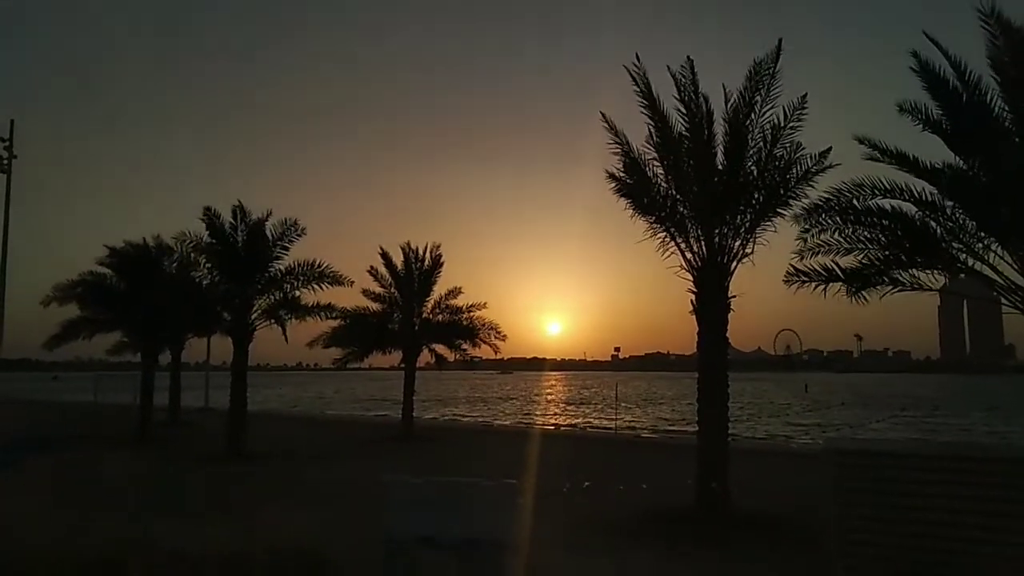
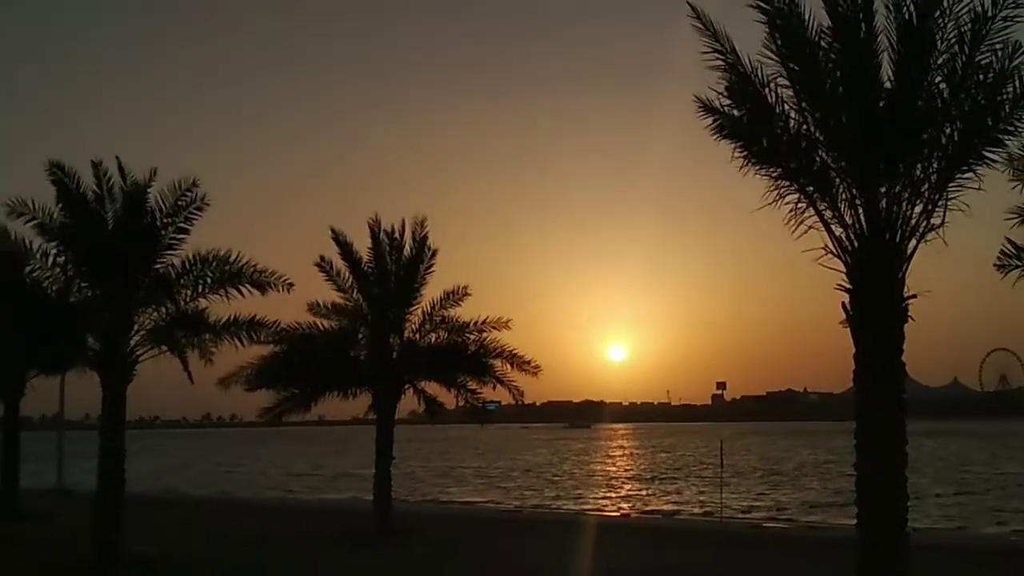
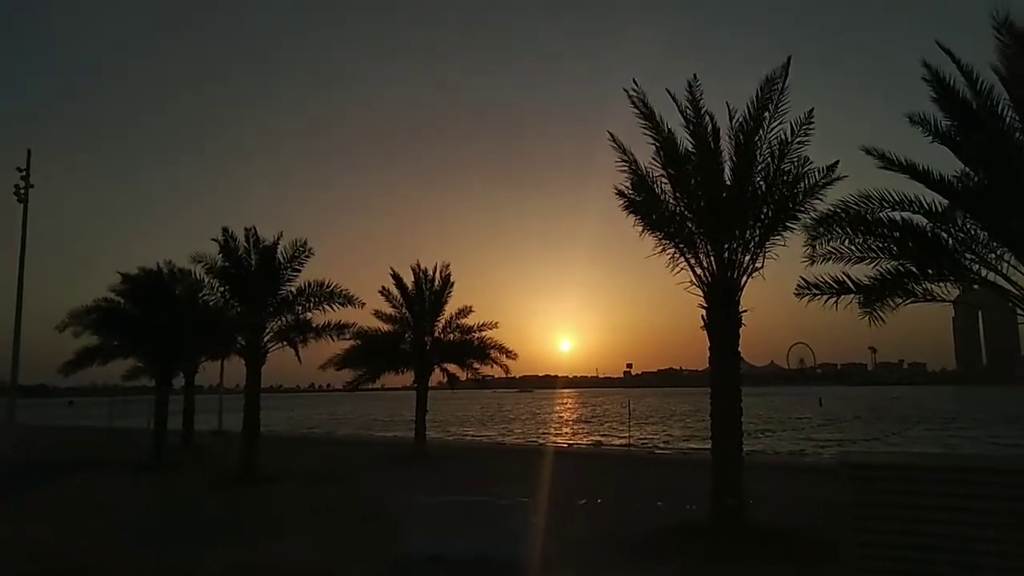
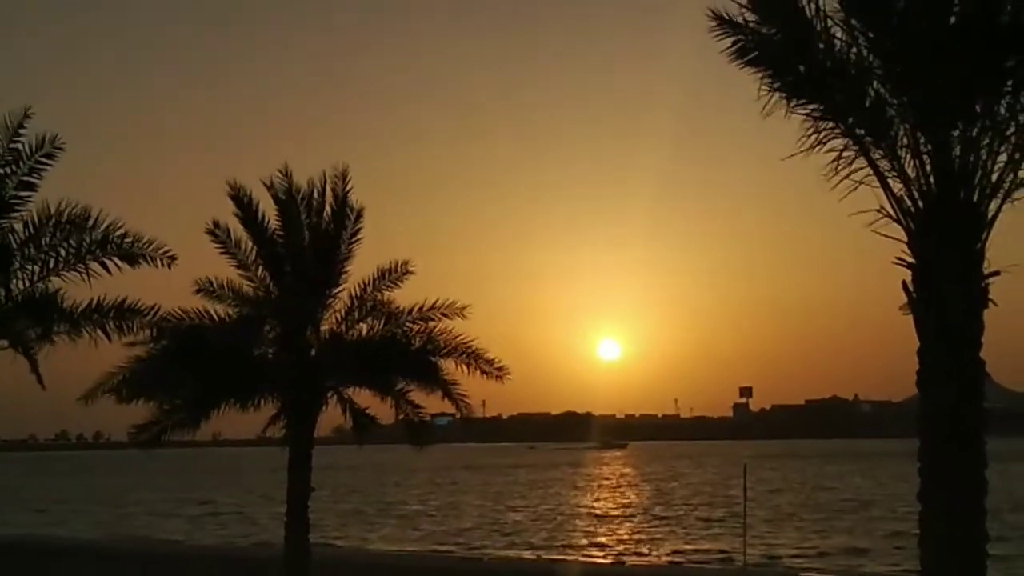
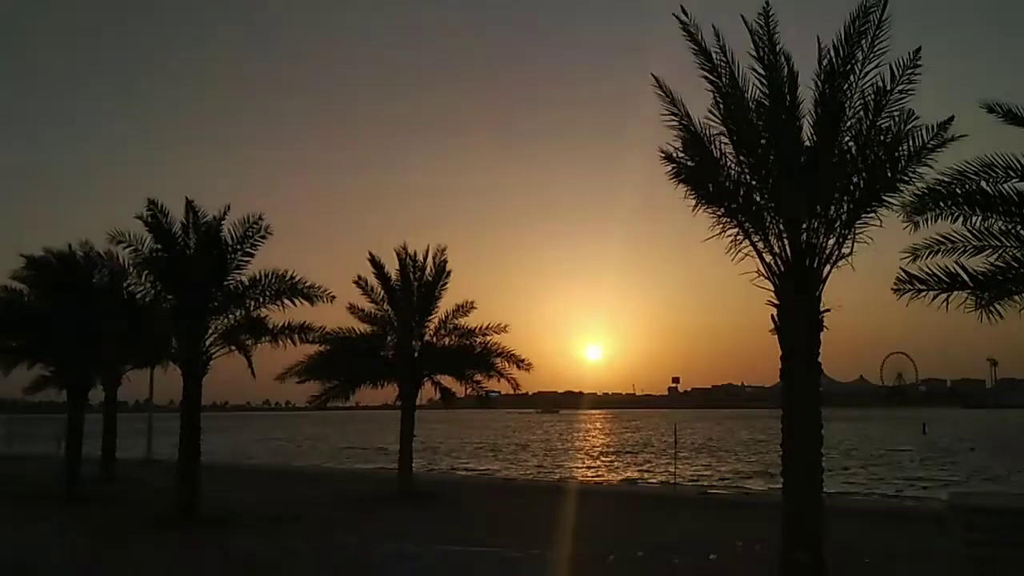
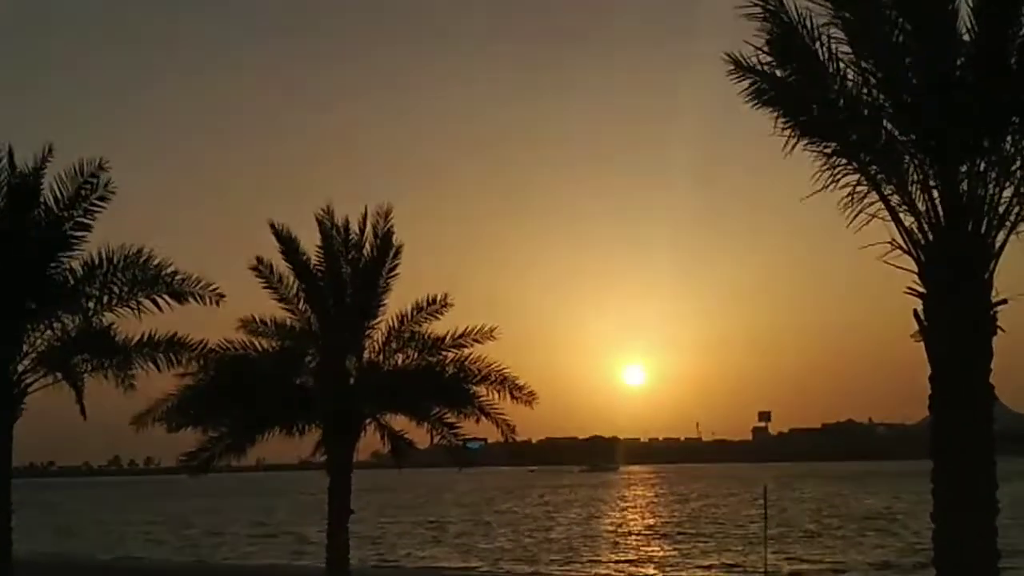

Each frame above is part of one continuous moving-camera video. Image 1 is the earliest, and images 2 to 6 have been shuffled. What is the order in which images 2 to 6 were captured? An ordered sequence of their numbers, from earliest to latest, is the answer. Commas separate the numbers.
3, 5, 2, 6, 4
